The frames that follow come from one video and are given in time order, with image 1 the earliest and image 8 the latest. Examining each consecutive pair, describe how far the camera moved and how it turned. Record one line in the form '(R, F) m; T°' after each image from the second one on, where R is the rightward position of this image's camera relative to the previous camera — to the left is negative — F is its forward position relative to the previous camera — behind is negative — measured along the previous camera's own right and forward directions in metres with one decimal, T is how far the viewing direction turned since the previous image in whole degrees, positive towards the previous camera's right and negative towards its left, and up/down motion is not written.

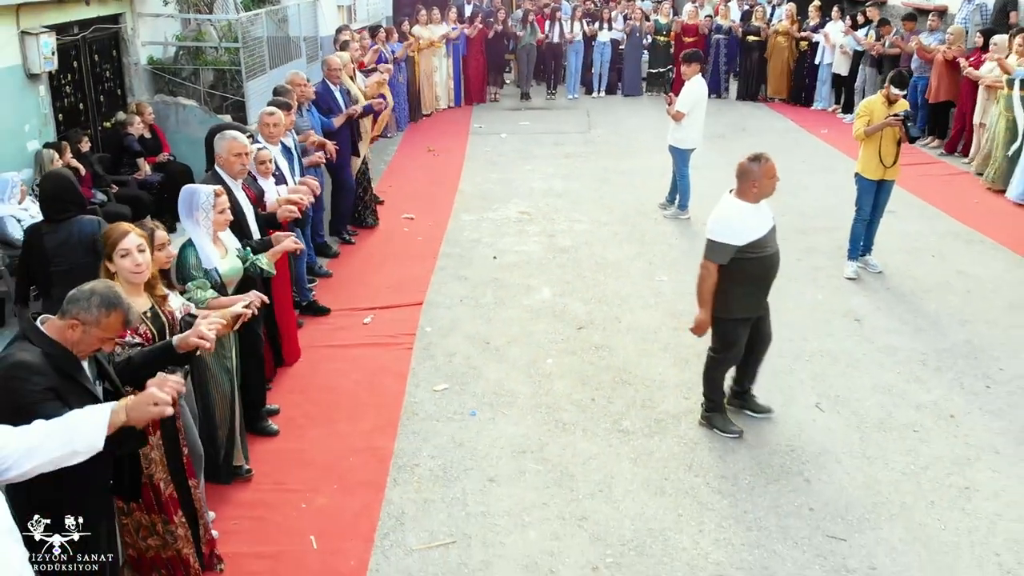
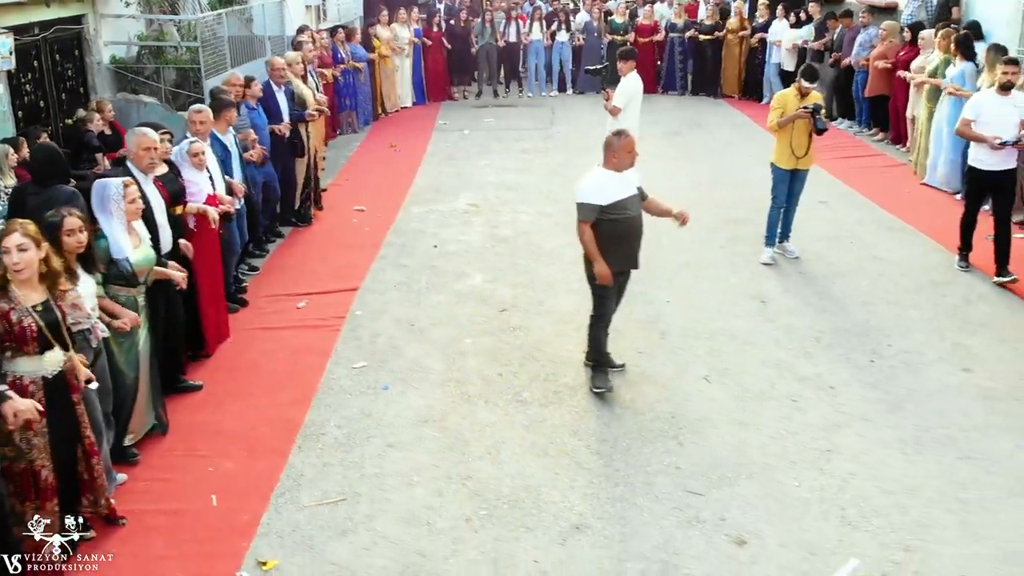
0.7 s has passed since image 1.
(+0.6, -0.3) m; 0°
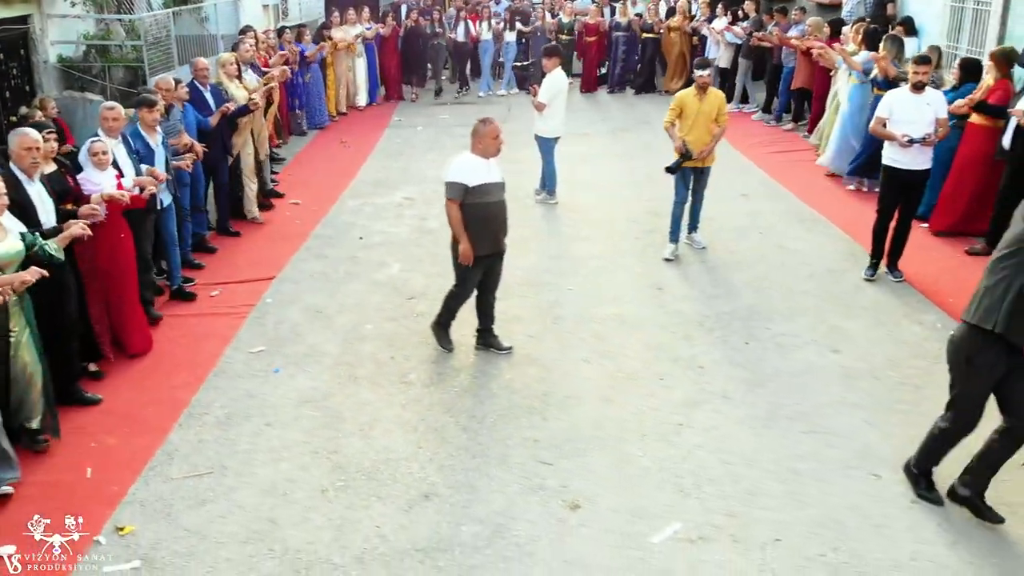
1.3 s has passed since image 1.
(+0.7, -0.2) m; 0°
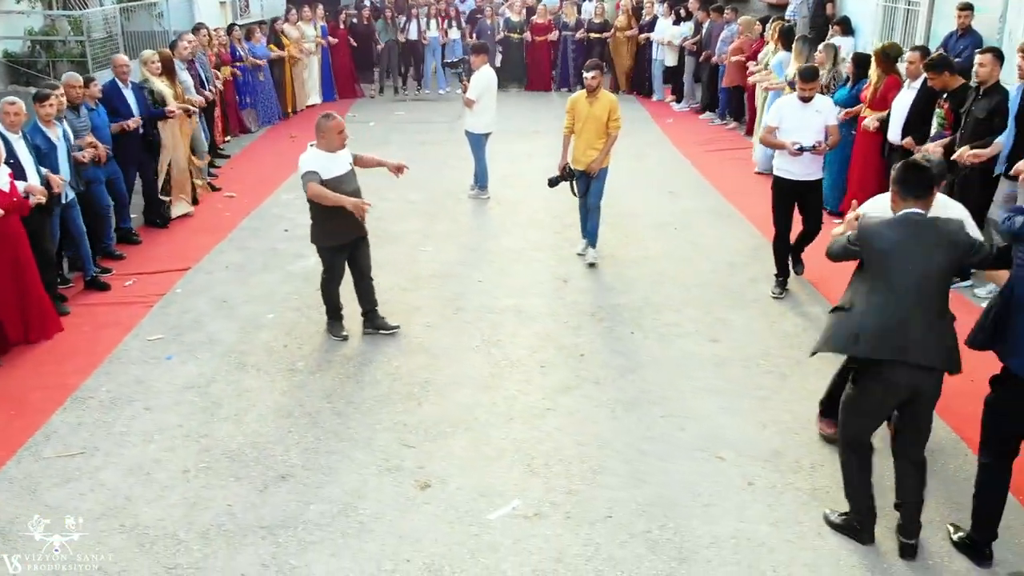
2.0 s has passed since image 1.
(+0.7, -0.2) m; 0°
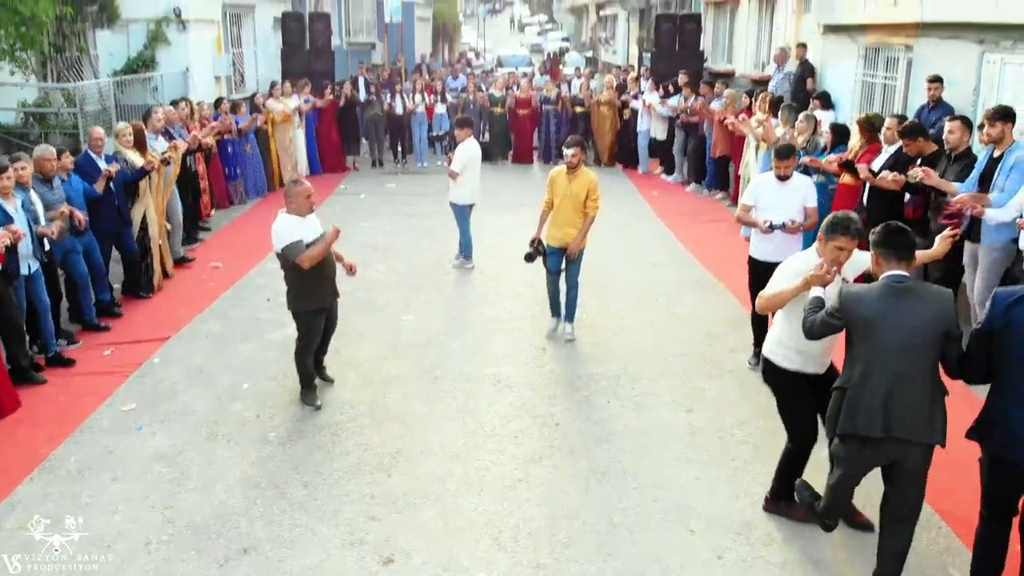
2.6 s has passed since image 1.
(+0.2, 0.0) m; 0°
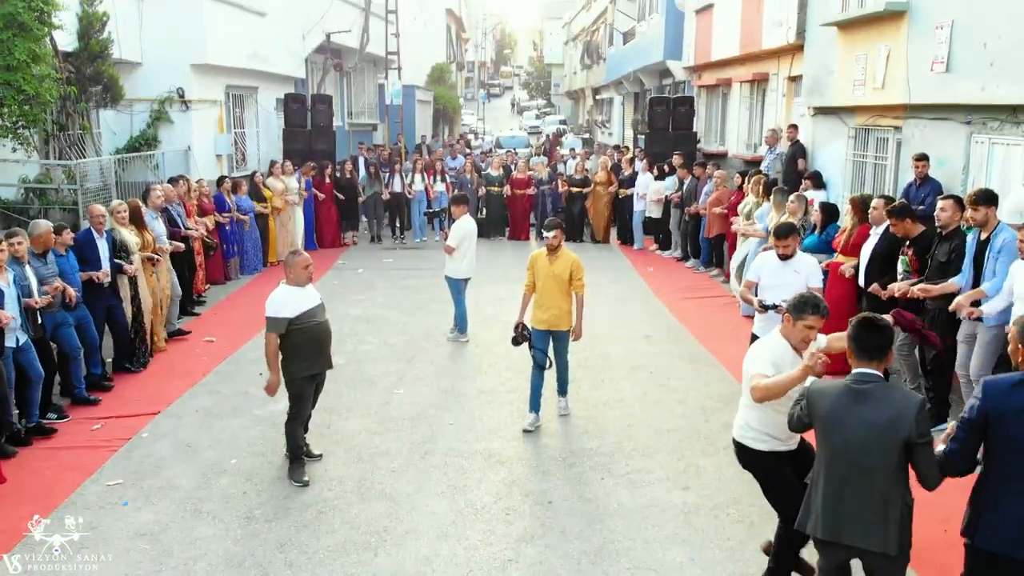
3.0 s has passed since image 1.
(0.0, 0.0) m; 0°
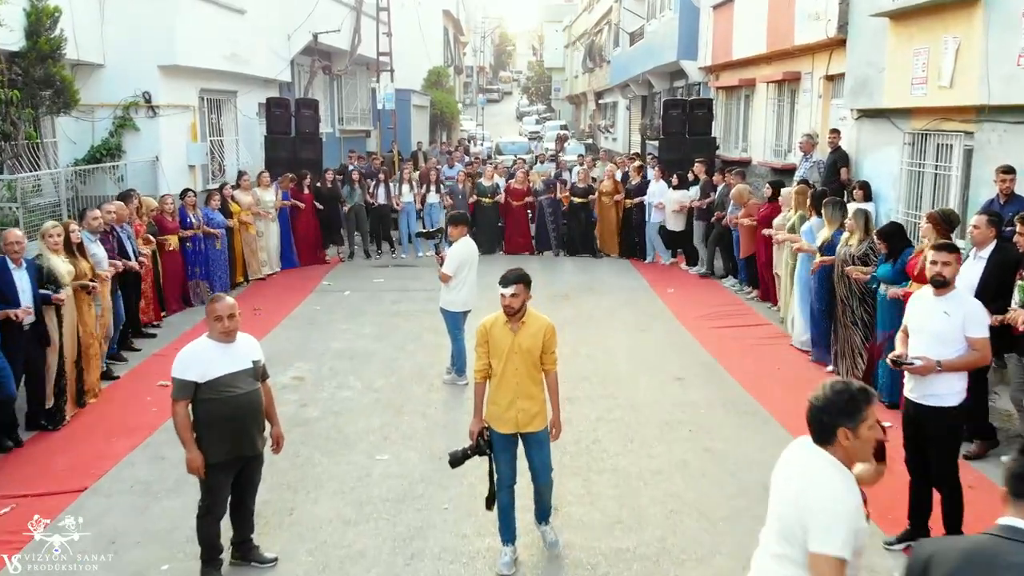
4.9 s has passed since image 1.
(-0.1, +1.5) m; 0°
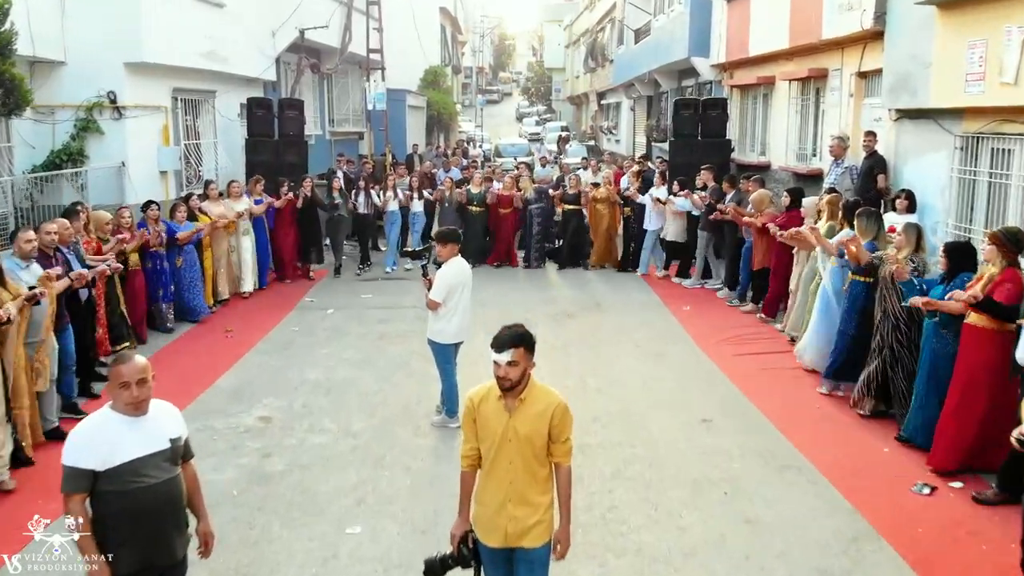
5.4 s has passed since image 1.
(0.0, +1.1) m; 0°
